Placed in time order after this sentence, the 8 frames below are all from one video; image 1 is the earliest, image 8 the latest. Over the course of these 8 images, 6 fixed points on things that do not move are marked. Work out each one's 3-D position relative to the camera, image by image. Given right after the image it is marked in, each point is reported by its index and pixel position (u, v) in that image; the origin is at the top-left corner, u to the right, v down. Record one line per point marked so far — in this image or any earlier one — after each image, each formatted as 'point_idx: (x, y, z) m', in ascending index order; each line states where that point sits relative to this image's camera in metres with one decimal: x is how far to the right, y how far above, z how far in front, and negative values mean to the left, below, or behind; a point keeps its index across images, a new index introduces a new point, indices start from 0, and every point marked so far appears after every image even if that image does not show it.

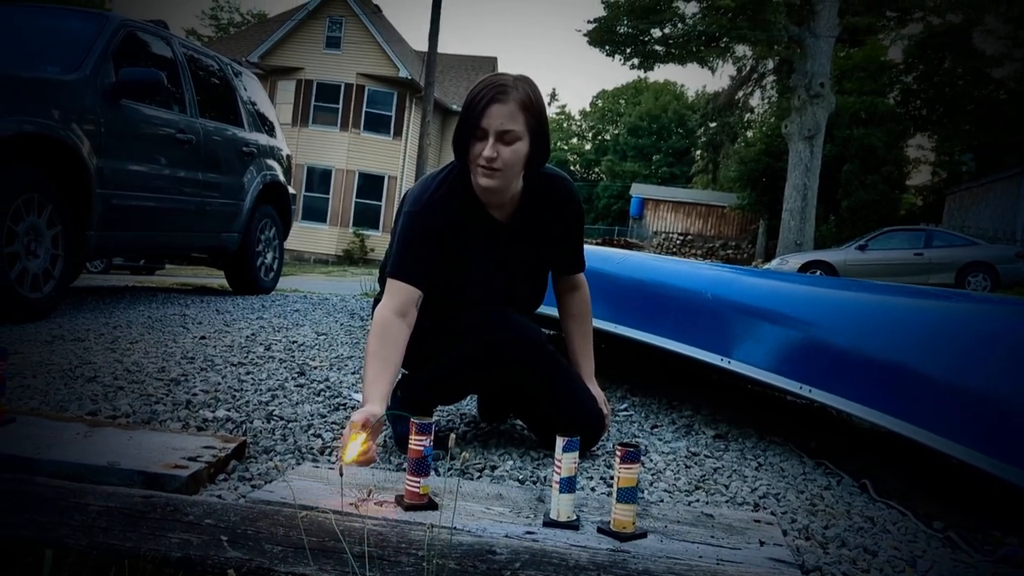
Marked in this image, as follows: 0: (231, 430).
0: (-0.9, -0.5, +2.7) m
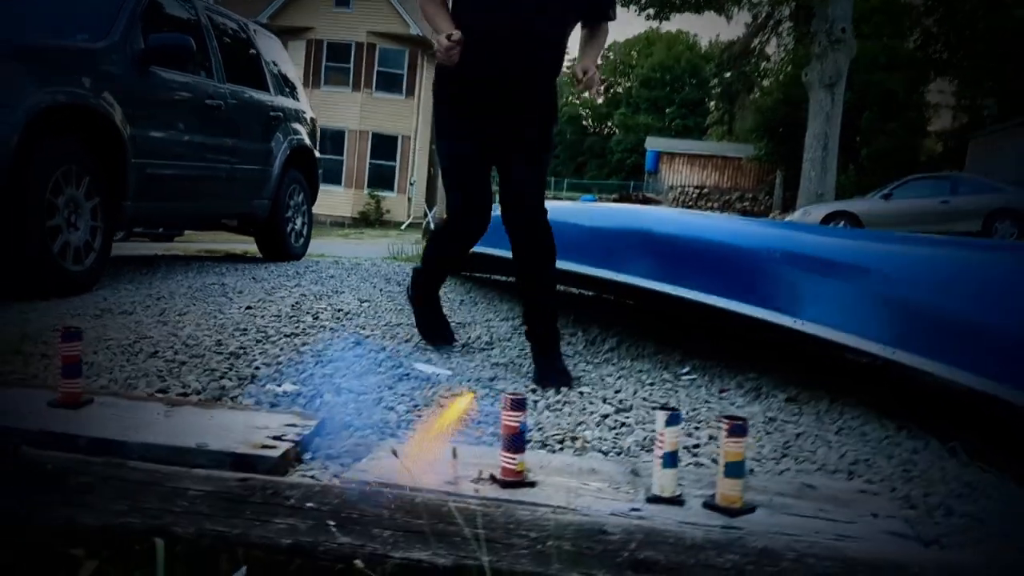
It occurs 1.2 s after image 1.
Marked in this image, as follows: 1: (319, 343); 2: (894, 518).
0: (-0.6, -0.4, +2.7) m
1: (-0.8, -0.2, +3.7) m
2: (+0.8, -0.5, +1.9) m
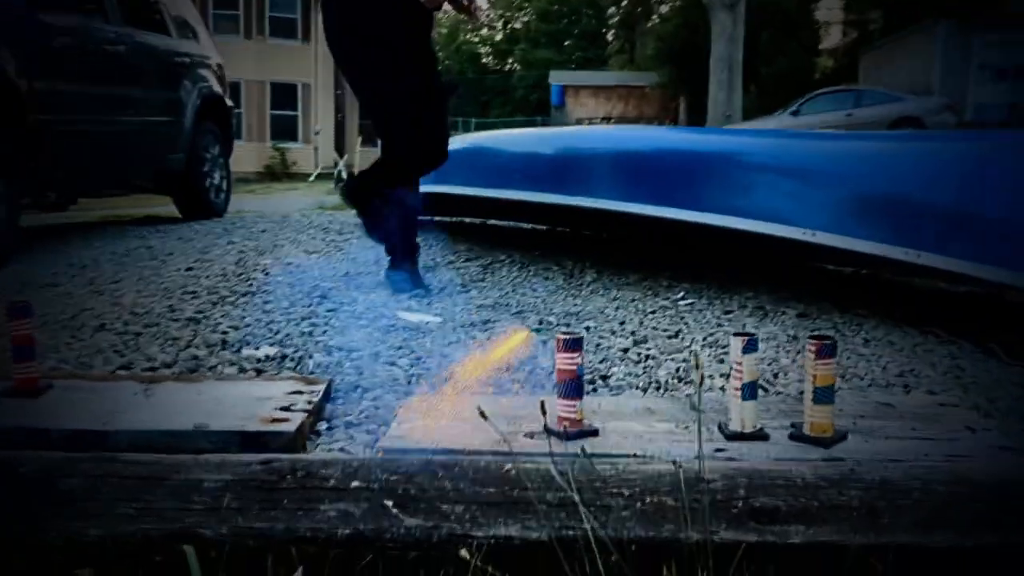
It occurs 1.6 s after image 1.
0: (-0.6, -0.2, +2.4) m
1: (-0.9, 0.0, +3.4) m
2: (+1.0, -0.3, +1.7) m
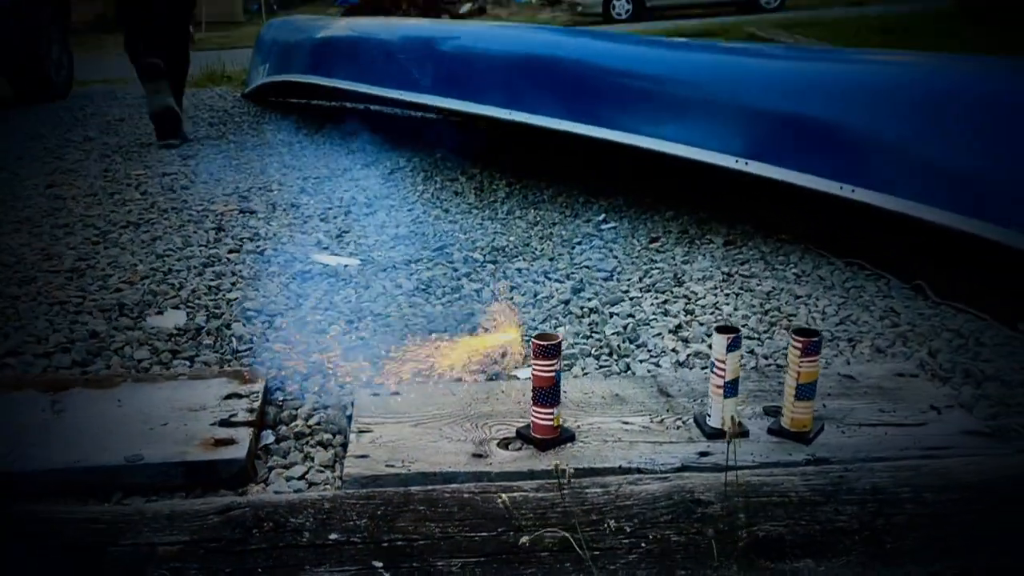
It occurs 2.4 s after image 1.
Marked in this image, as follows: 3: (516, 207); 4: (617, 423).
0: (-0.7, -0.1, +2.1) m
1: (-1.2, +0.2, +3.1) m
2: (+0.9, -0.2, +1.8) m
3: (0.0, +0.3, +3.5) m
4: (+0.2, -0.3, +1.7) m
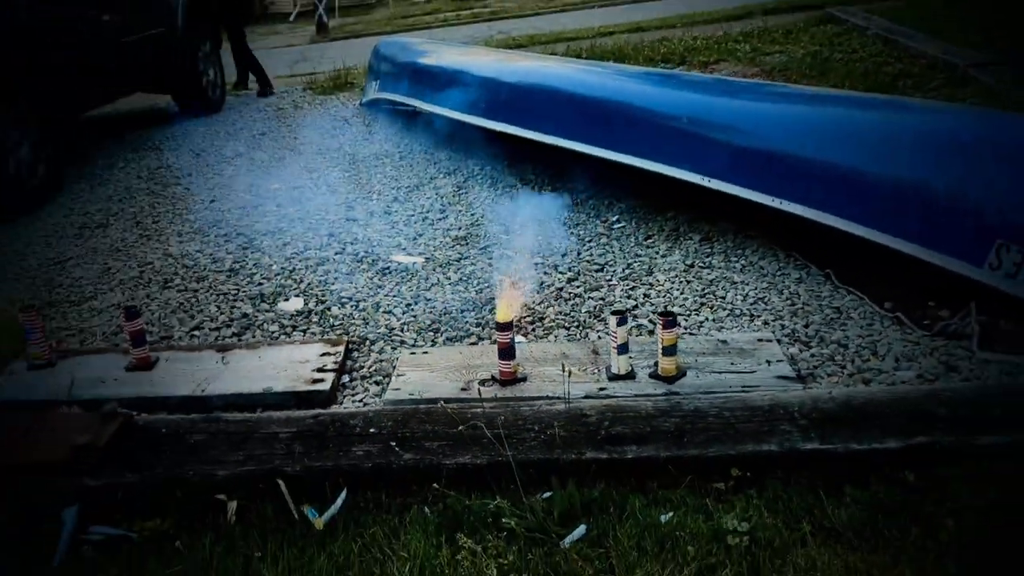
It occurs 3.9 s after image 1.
0: (-0.7, -0.1, +3.3) m
1: (-1.1, +0.2, +4.2) m
2: (+0.8, -0.2, +2.6) m
3: (+0.2, +0.4, +4.5) m
4: (+0.1, -0.3, +2.7) m
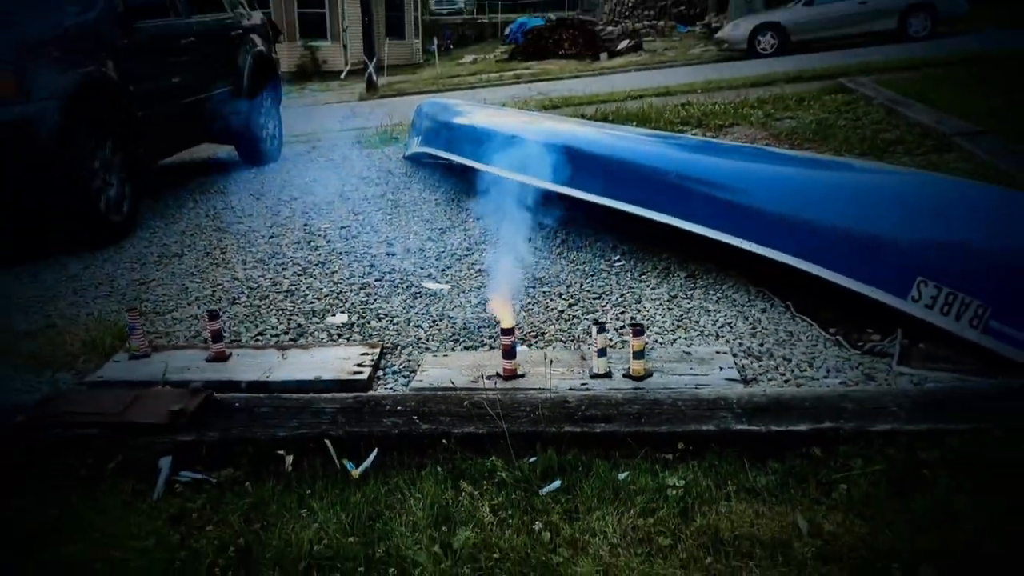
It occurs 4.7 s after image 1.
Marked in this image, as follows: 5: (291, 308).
0: (-0.7, -0.2, +3.9) m
1: (-1.0, +0.1, +5.0) m
2: (+0.8, -0.3, +3.3) m
3: (+0.3, +0.2, +5.2) m
4: (+0.1, -0.3, +3.3) m
5: (-1.1, -0.1, +4.3) m
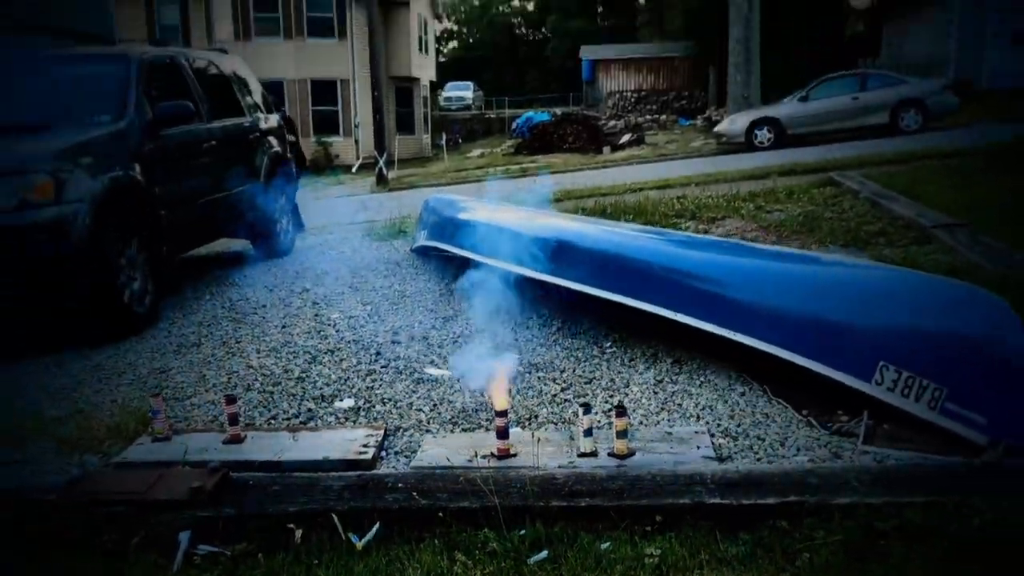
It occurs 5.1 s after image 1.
0: (-0.7, -0.6, +4.2) m
1: (-1.0, -0.4, +5.3) m
2: (+0.8, -0.7, +3.5) m
3: (+0.3, -0.3, +5.5) m
4: (+0.1, -0.7, +3.6) m
5: (-1.1, -0.6, +4.6) m
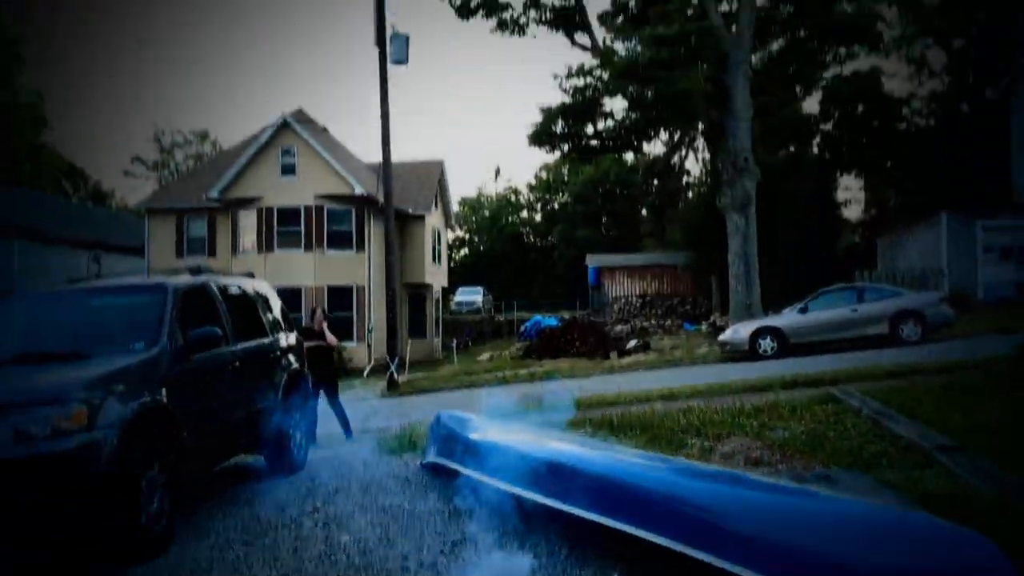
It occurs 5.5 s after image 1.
0: (-0.7, -1.8, +4.2) m
1: (-0.9, -1.9, +5.3) m
2: (+0.9, -1.7, +3.5) m
3: (+0.4, -1.8, +5.5) m
4: (+0.2, -1.7, +3.6) m
5: (-1.1, -1.9, +4.6) m
